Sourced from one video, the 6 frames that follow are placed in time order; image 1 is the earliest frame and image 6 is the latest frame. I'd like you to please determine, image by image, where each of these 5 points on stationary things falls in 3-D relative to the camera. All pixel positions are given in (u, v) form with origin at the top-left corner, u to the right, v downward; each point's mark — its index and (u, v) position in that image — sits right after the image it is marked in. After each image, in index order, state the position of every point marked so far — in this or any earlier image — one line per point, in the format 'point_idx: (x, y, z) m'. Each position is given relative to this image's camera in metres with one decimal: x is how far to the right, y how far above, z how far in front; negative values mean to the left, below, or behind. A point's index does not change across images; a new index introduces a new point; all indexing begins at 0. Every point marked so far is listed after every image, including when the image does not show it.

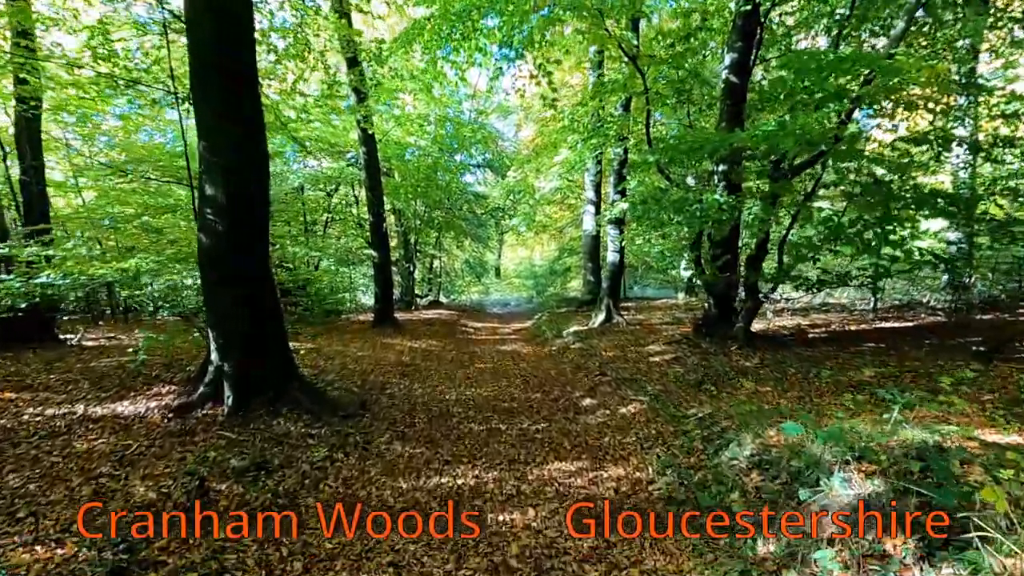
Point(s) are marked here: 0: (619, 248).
0: (+2.6, +1.0, +12.7) m
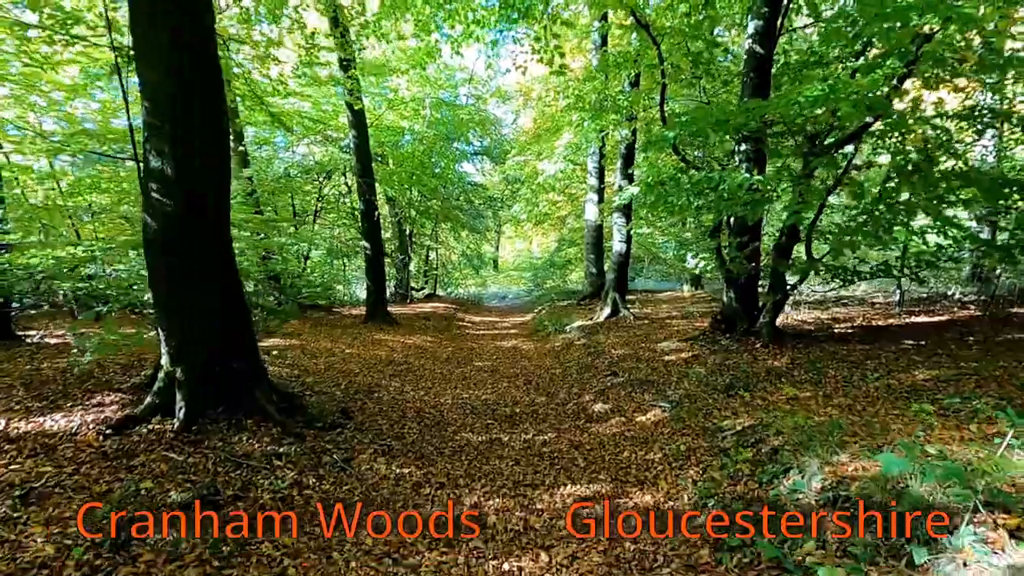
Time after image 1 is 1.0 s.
0: (+2.6, +1.1, +11.9) m
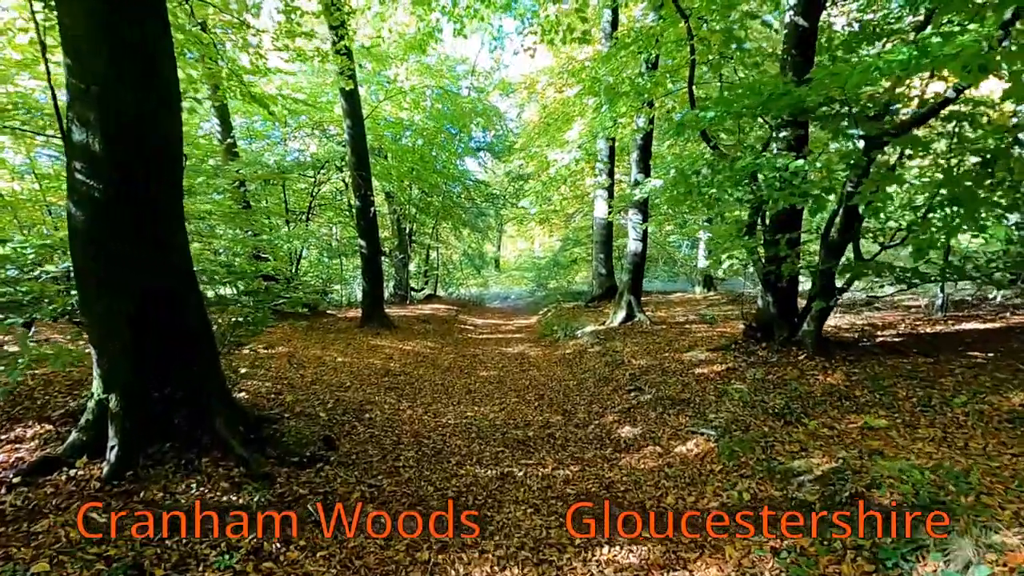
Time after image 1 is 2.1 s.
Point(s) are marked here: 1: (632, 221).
0: (+2.7, +1.1, +11.1) m
1: (+2.5, +1.4, +11.0) m
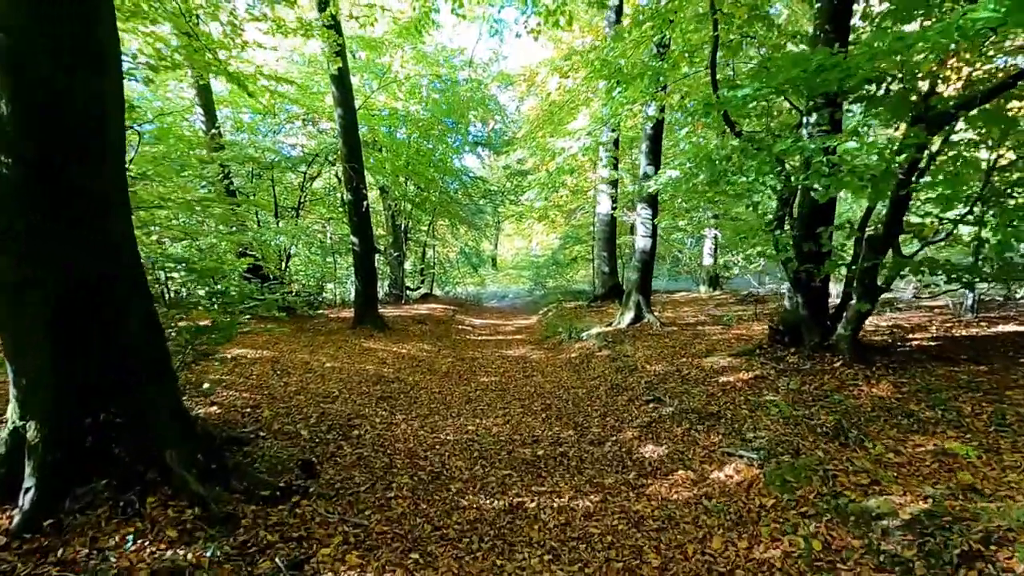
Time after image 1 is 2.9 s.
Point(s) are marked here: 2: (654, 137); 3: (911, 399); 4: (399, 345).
0: (+2.7, +1.1, +10.4) m
1: (+2.5, +1.4, +10.4) m
2: (+2.6, +2.8, +9.9) m
3: (+3.4, -1.0, +4.6) m
4: (-2.2, -1.1, +10.3) m
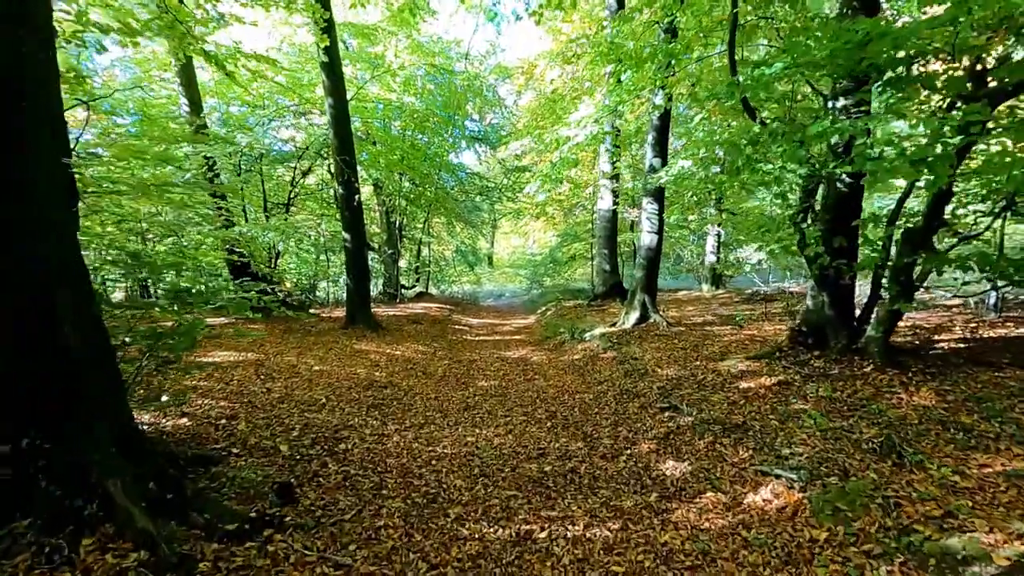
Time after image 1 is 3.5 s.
0: (+2.7, +1.1, +10.0) m
1: (+2.5, +1.4, +9.9) m
2: (+2.6, +2.8, +9.4) m
3: (+3.5, -0.9, +4.1) m
4: (-2.2, -1.1, +9.8) m
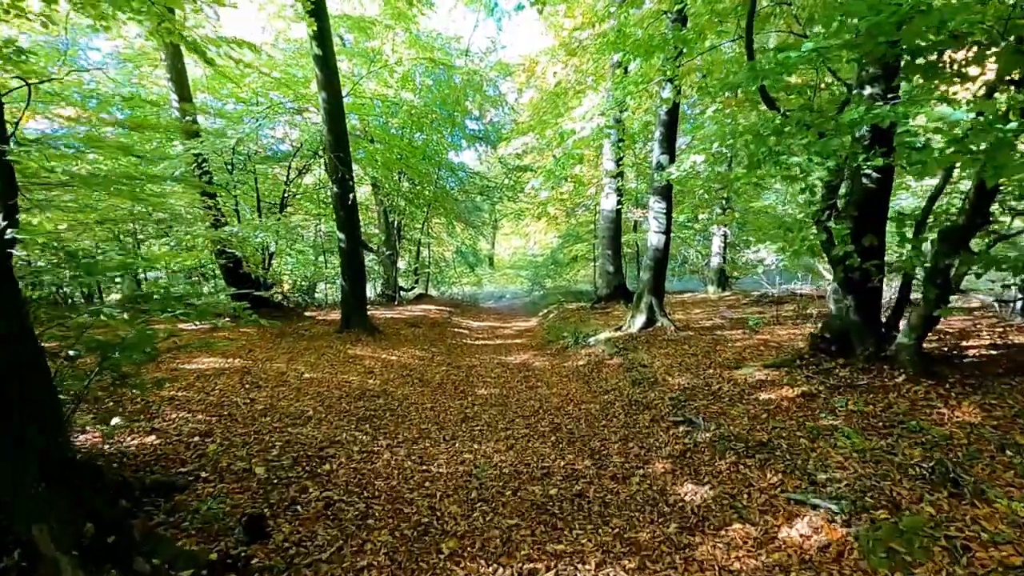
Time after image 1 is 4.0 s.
0: (+2.7, +1.1, +9.6) m
1: (+2.5, +1.4, +9.5) m
2: (+2.7, +2.8, +9.0) m
3: (+3.5, -1.0, +3.7) m
4: (-2.2, -1.1, +9.4) m
